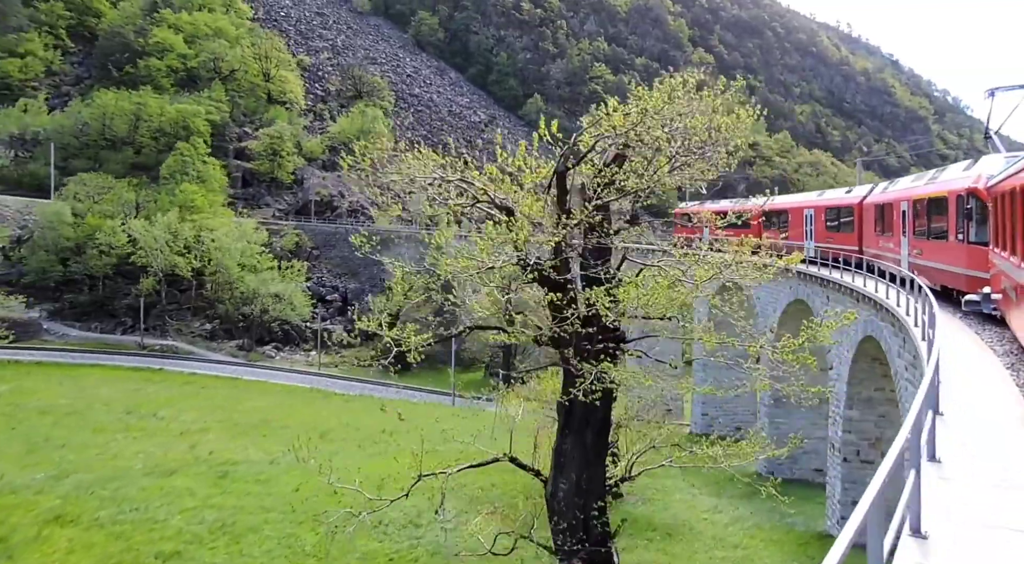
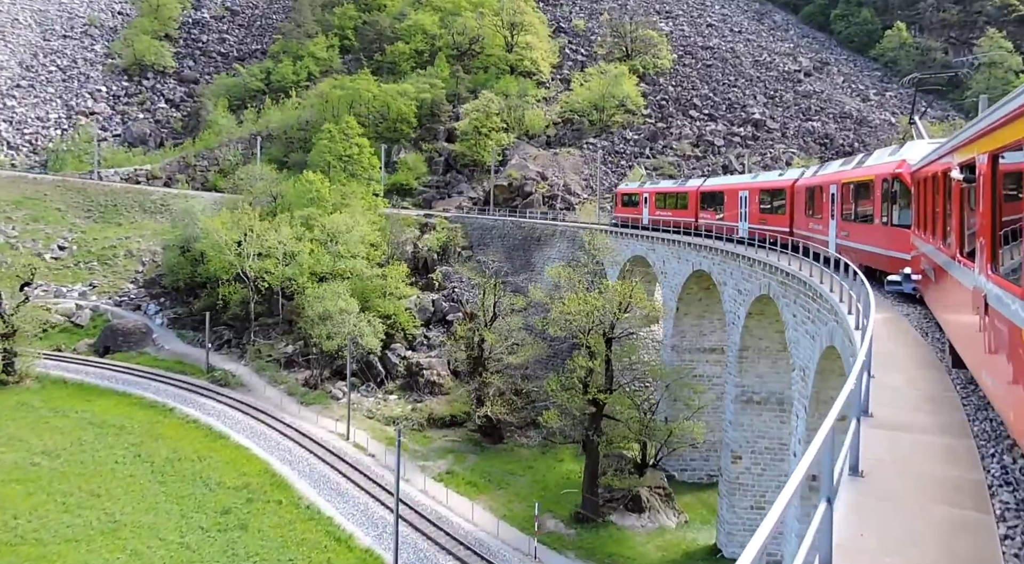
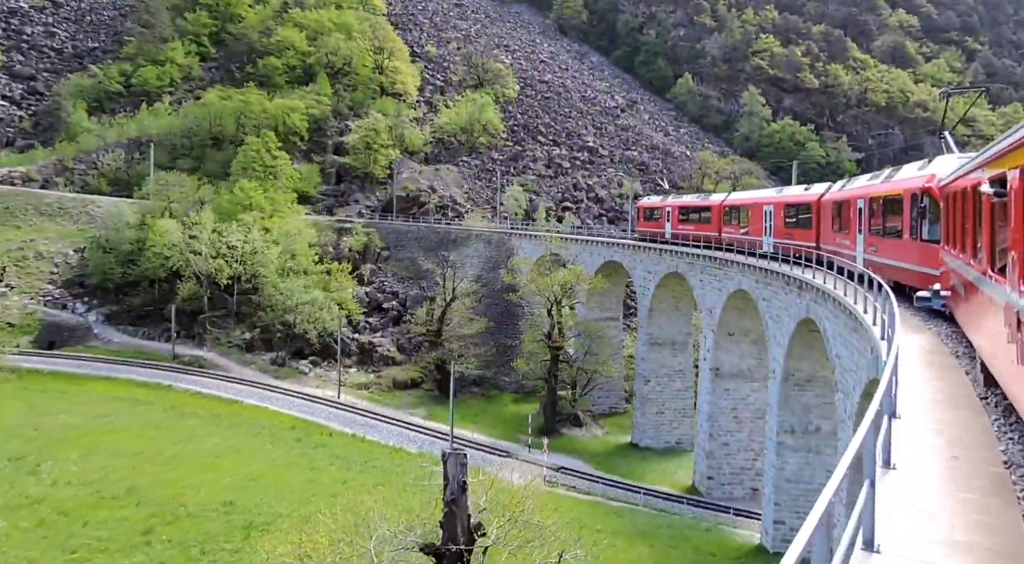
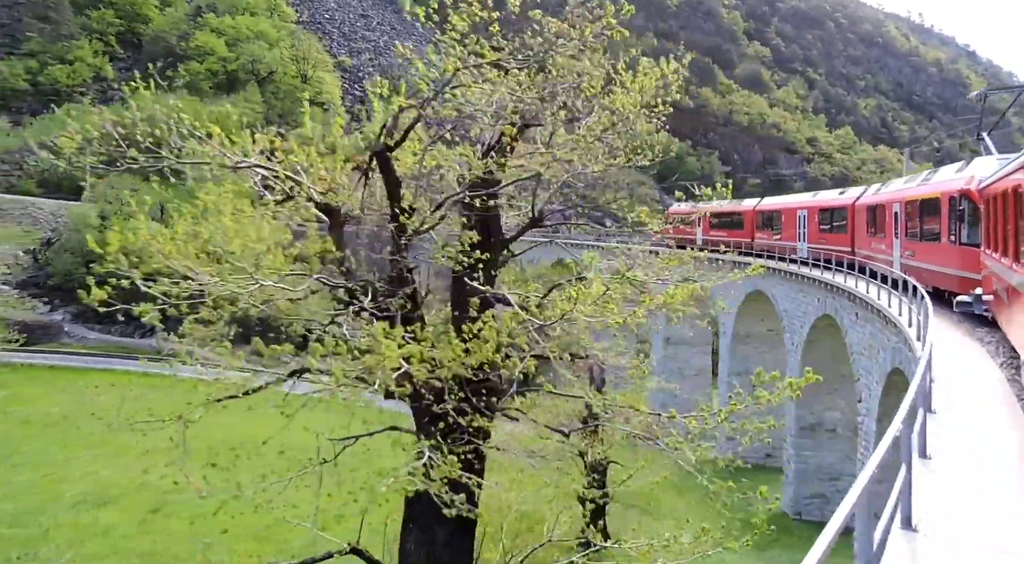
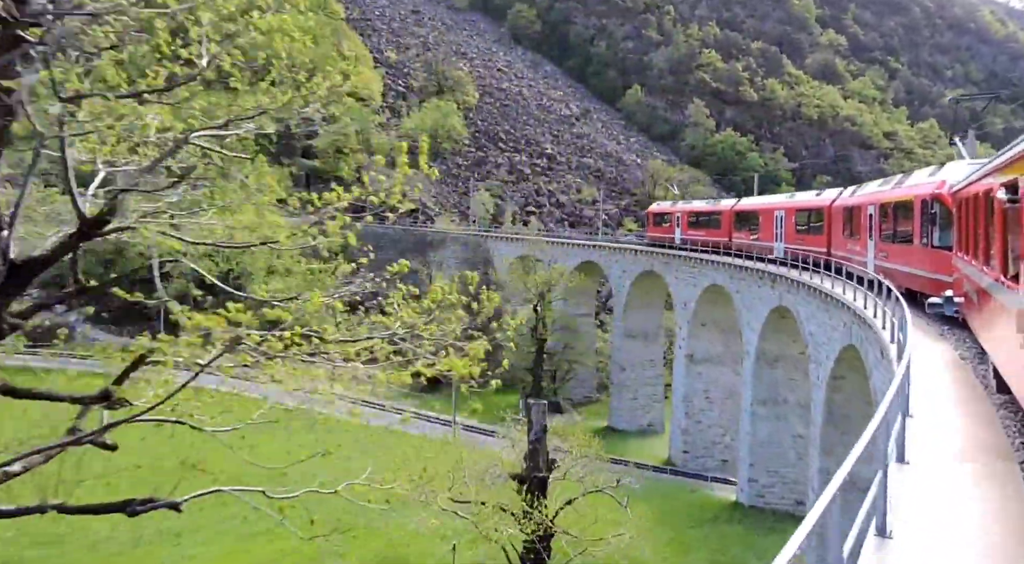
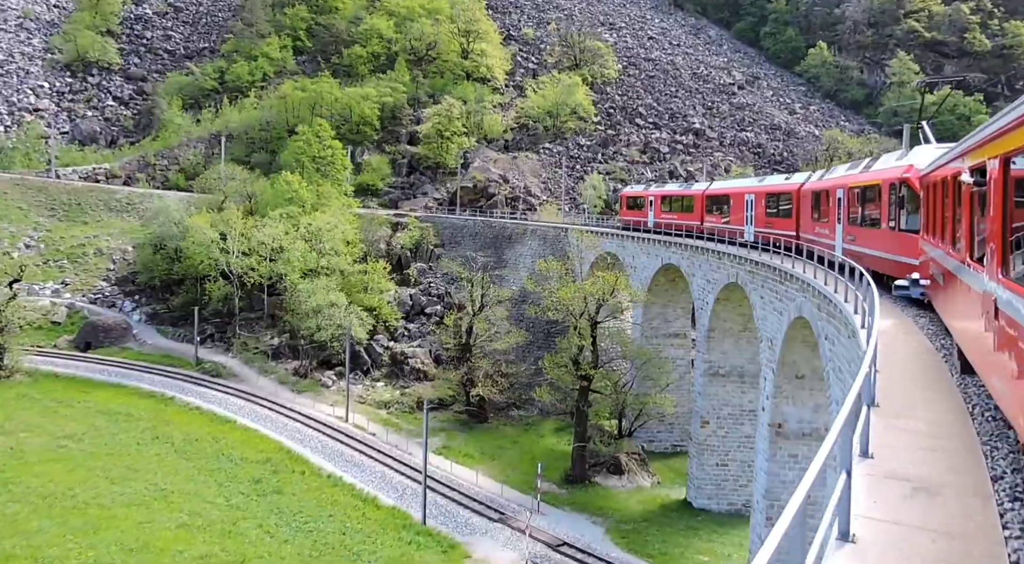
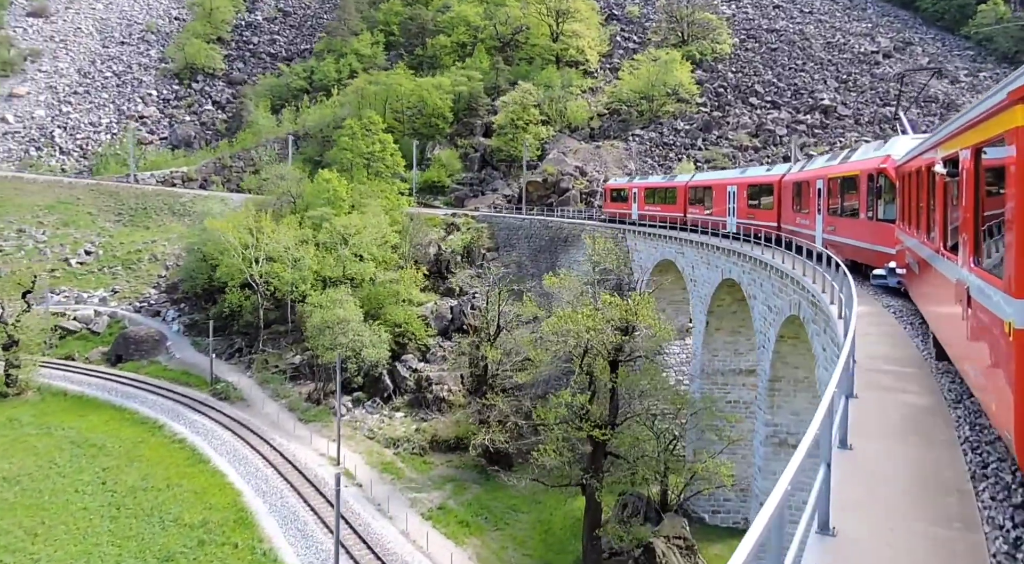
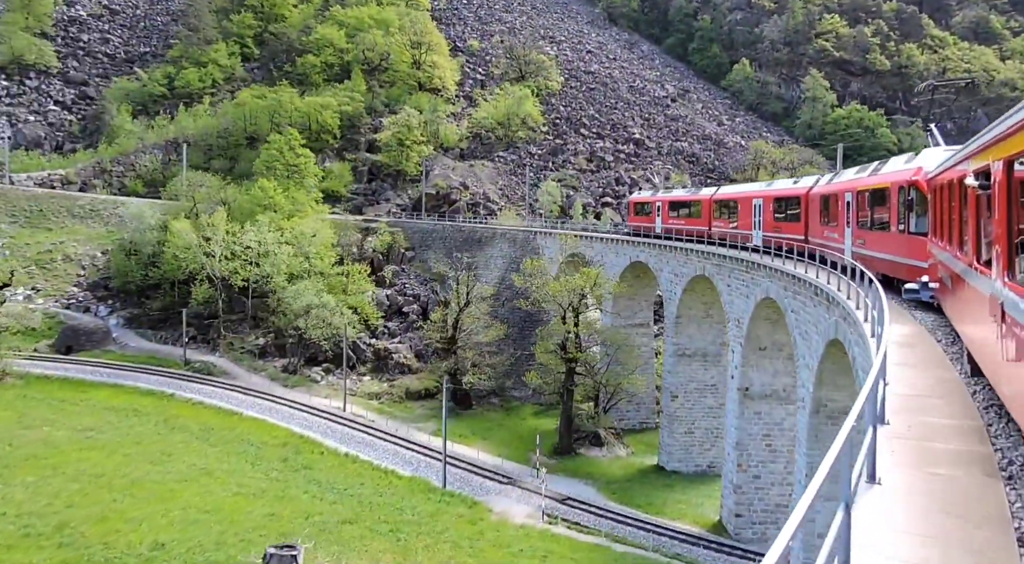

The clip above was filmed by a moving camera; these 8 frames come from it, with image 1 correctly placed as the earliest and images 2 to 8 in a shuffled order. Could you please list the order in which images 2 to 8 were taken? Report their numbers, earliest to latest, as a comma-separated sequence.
4, 5, 3, 8, 6, 2, 7
